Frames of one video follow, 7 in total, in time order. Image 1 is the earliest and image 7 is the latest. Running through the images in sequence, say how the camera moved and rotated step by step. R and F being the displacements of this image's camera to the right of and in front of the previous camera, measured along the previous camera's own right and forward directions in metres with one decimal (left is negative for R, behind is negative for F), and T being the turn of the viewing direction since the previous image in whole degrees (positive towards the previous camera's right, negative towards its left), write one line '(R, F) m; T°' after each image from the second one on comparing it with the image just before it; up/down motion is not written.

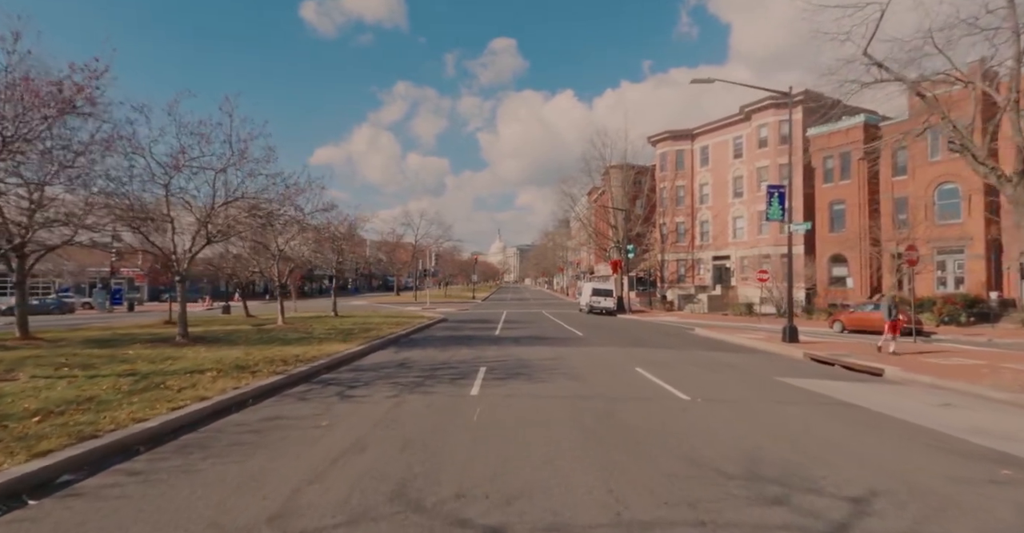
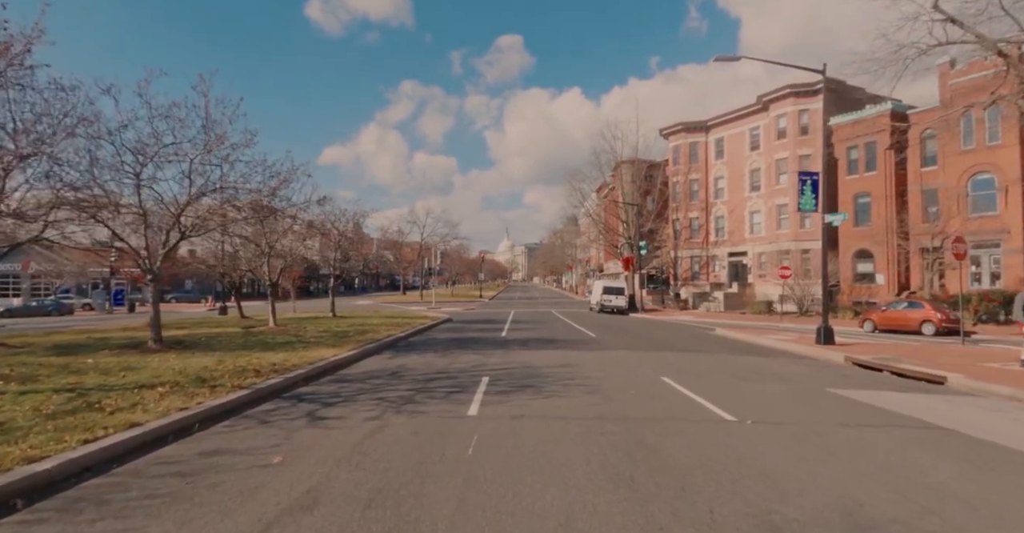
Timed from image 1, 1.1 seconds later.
(0.0, +1.7) m; -1°
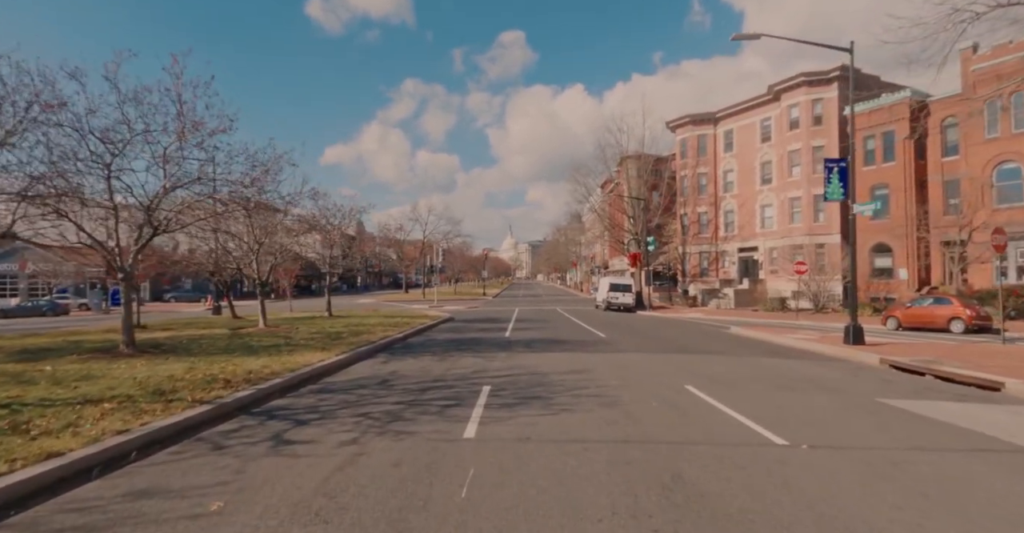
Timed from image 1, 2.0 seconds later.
(0.0, +1.3) m; 0°
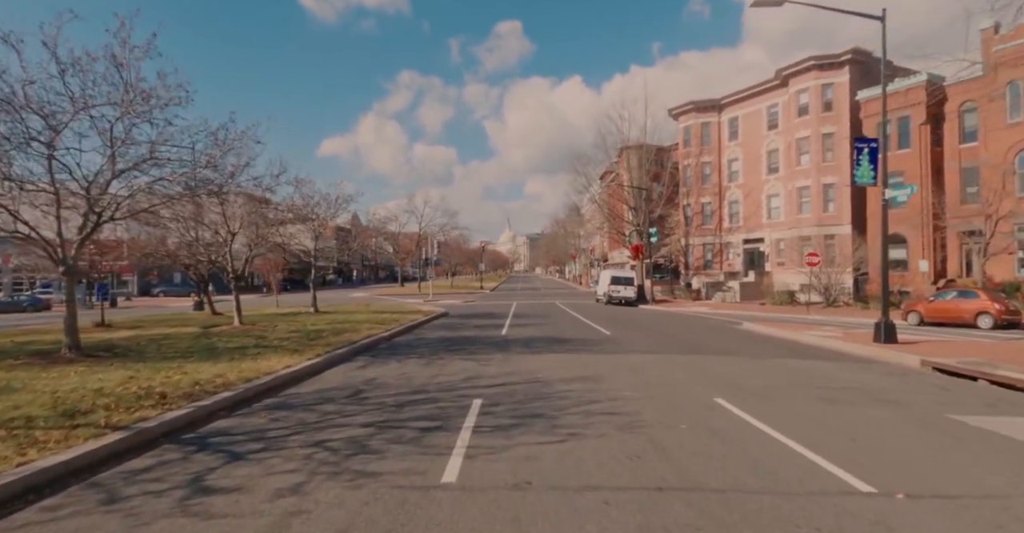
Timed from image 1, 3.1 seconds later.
(0.0, +1.6) m; 0°
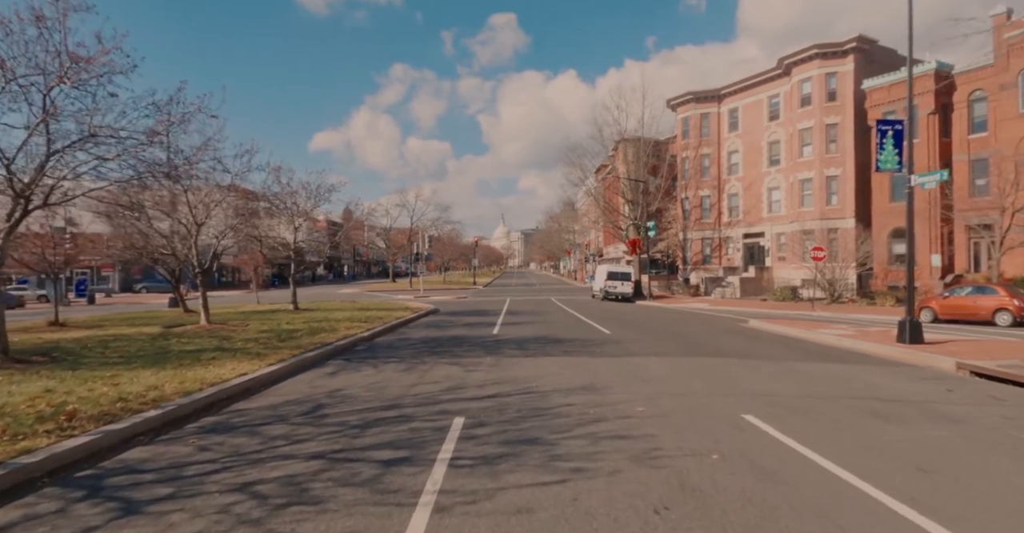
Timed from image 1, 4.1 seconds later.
(+0.1, +1.4) m; +1°
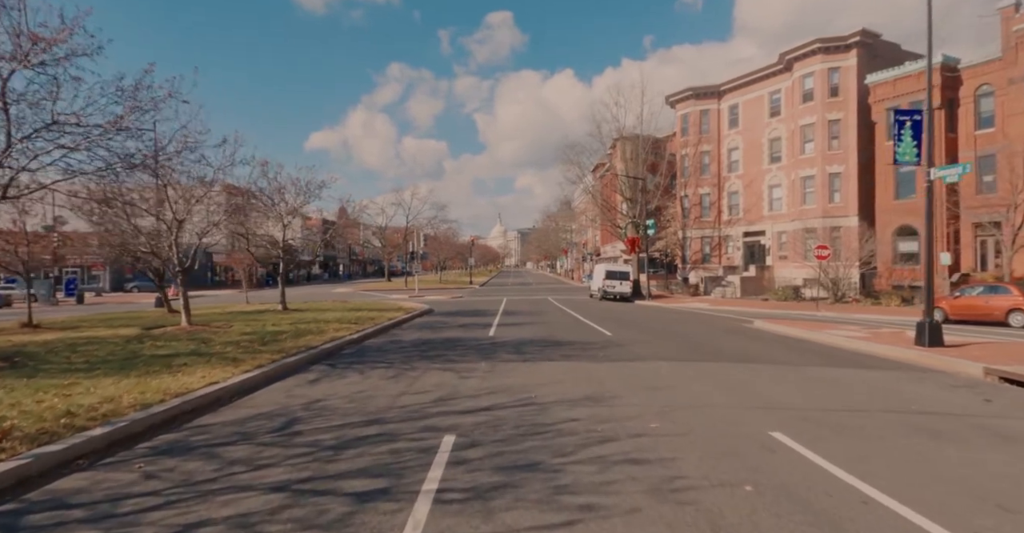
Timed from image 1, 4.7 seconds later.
(0.0, +0.8) m; 0°
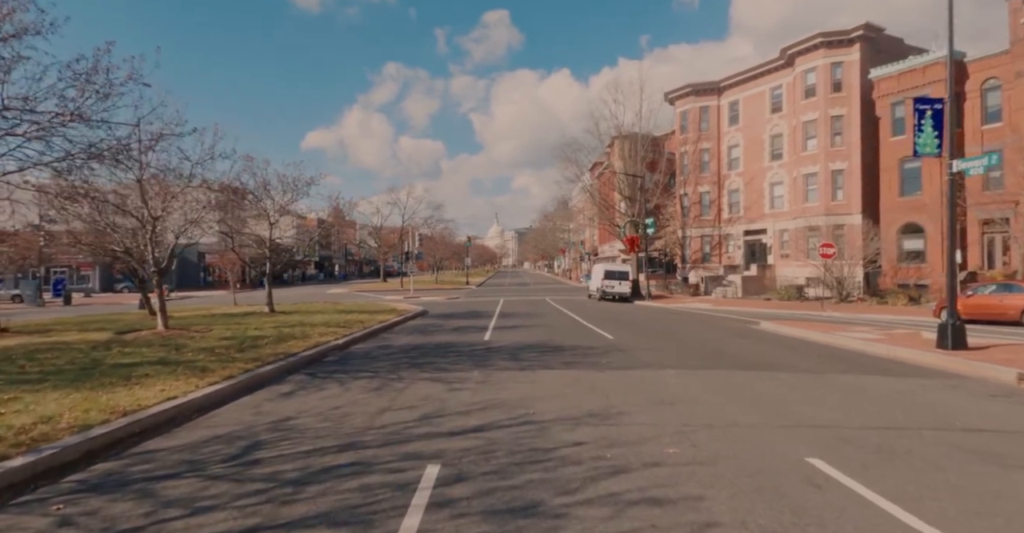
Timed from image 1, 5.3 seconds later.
(0.0, +0.9) m; 0°
